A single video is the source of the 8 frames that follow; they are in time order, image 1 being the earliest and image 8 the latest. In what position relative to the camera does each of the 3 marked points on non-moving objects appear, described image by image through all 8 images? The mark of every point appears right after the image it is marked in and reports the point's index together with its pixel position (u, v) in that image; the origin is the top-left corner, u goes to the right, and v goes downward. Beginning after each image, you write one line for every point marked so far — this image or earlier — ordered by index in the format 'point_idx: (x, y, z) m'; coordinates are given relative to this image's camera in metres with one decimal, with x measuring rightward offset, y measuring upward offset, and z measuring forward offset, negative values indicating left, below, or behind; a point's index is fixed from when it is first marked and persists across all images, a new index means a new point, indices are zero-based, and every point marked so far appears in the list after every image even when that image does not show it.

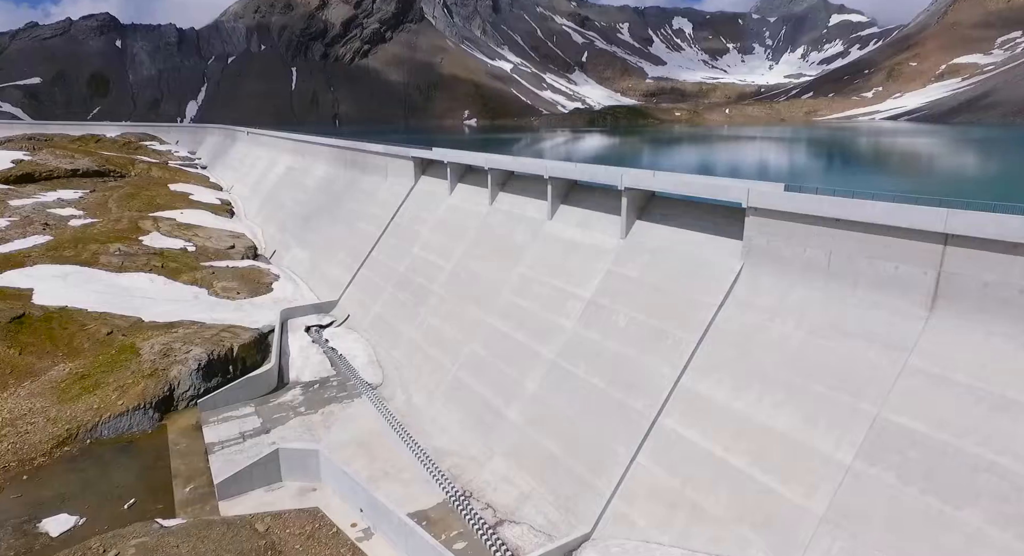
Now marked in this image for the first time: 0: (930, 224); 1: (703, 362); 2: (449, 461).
0: (+6.7, +0.9, +8.8) m
1: (+4.2, -1.9, +11.9) m
2: (-1.9, -5.5, +16.3) m
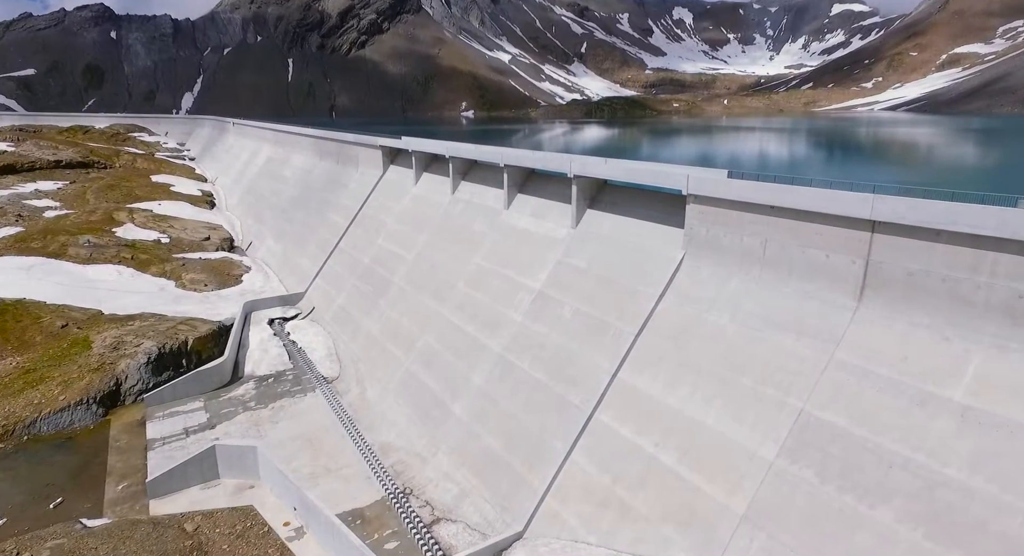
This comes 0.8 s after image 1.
0: (+5.3, +1.1, +8.4) m
1: (+2.7, -1.7, +11.5) m
2: (-3.4, -5.2, +15.8) m
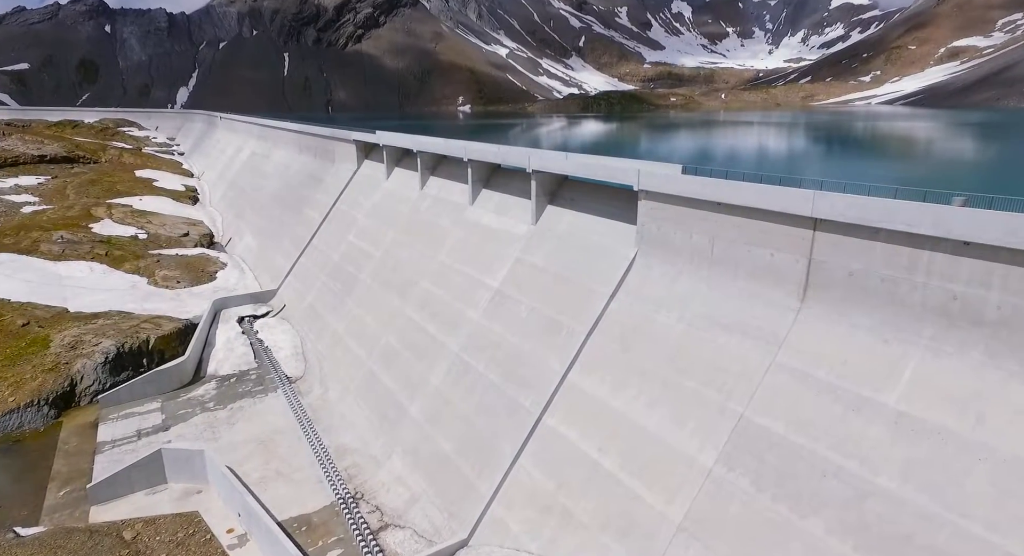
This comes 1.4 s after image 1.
0: (+4.2, +1.1, +8.1) m
1: (+1.6, -1.7, +11.2) m
2: (-4.6, -5.2, +15.4) m
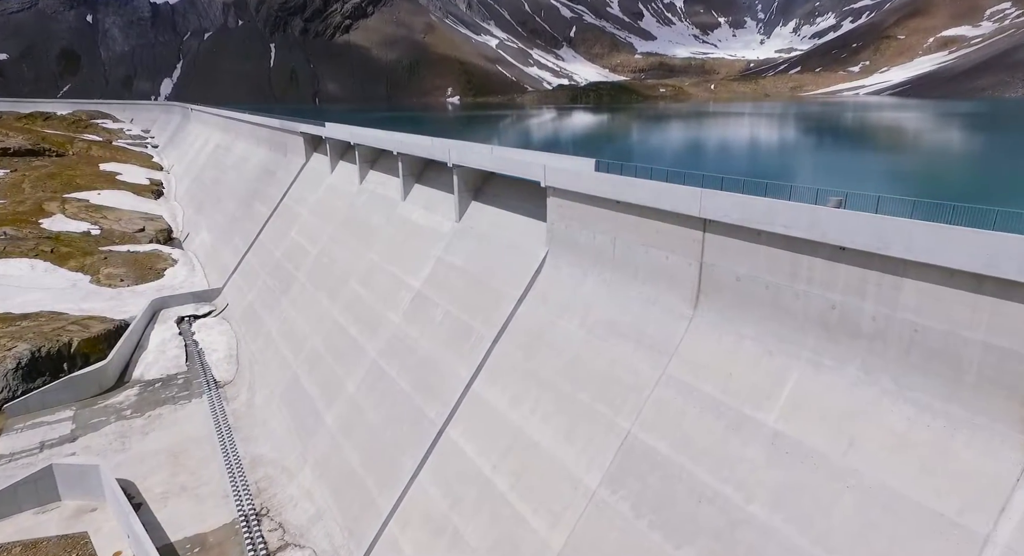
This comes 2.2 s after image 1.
0: (+2.4, +1.0, +7.5) m
1: (-0.3, -1.7, +10.5) m
2: (-6.7, -5.2, +14.5) m
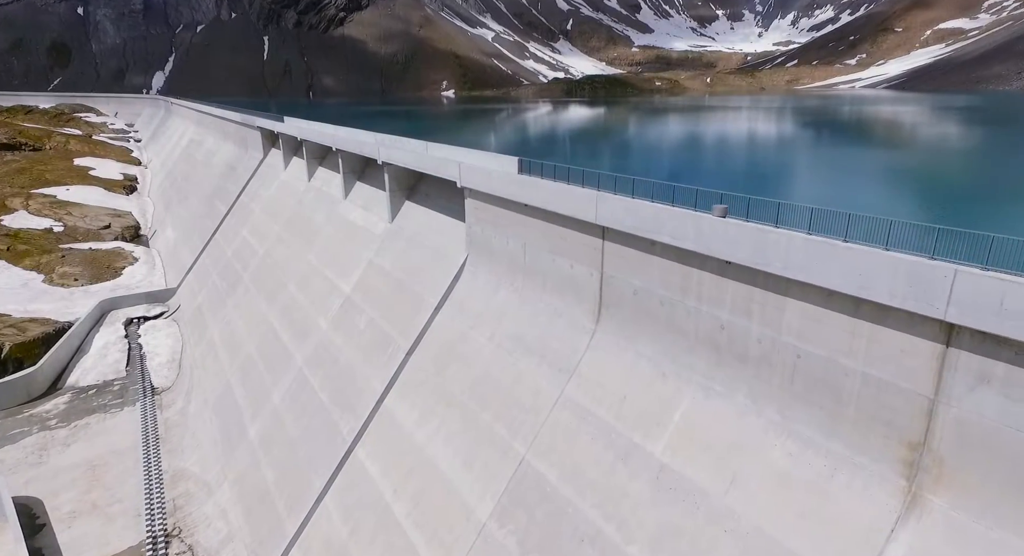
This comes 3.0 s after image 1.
0: (+0.9, +0.8, +6.9) m
1: (-1.9, -1.8, +9.8) m
2: (-8.4, -5.3, +13.7) m
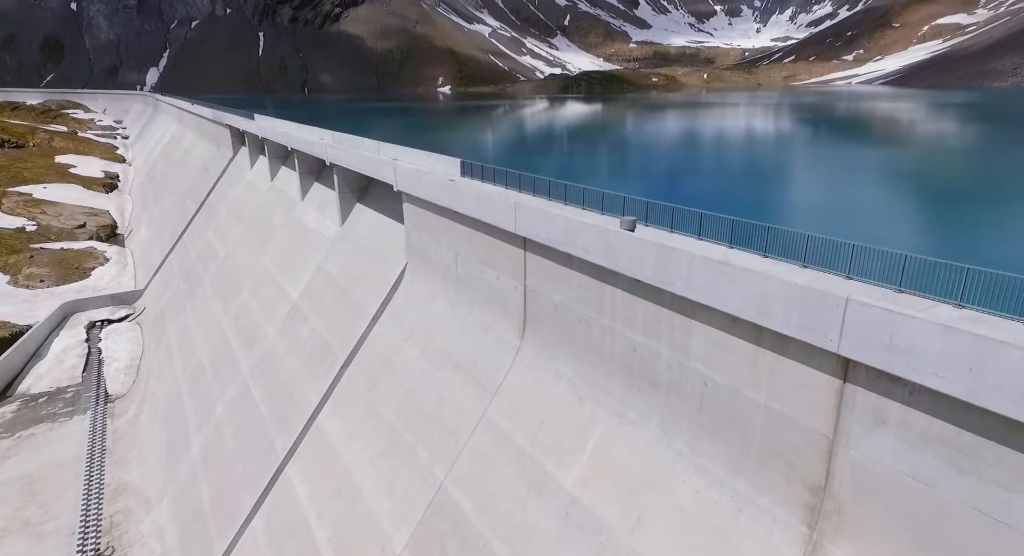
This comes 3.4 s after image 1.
0: (-0.1, +0.7, +6.4) m
1: (-3.0, -2.0, +9.4) m
2: (-9.5, -5.4, +13.2) m
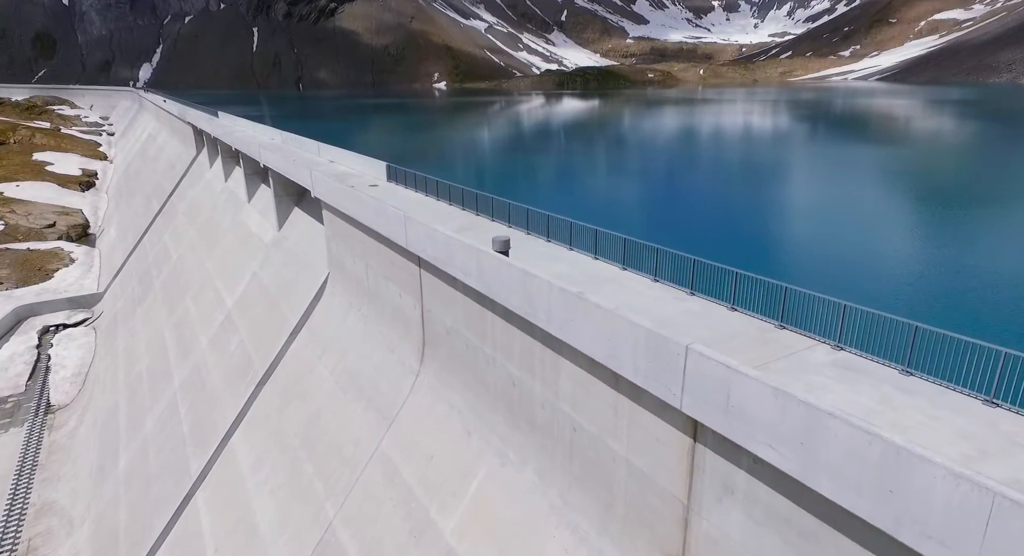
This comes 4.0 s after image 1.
0: (-1.2, +0.5, +5.9) m
1: (-4.2, -2.2, +8.8) m
2: (-10.8, -5.6, +12.5) m
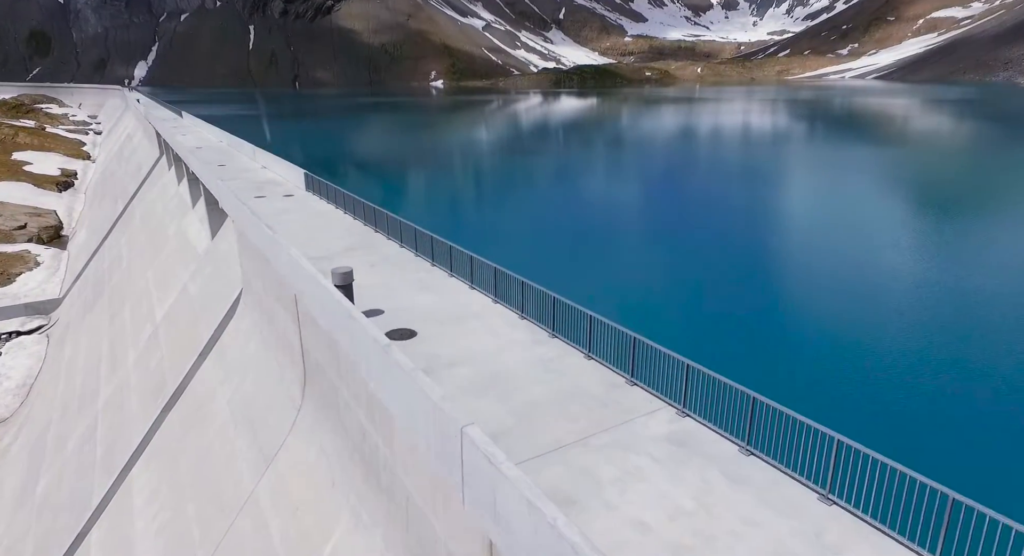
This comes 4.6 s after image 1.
0: (-2.4, +0.2, +5.3) m
1: (-5.3, -2.5, +8.2) m
2: (-12.0, -5.9, +11.7) m
